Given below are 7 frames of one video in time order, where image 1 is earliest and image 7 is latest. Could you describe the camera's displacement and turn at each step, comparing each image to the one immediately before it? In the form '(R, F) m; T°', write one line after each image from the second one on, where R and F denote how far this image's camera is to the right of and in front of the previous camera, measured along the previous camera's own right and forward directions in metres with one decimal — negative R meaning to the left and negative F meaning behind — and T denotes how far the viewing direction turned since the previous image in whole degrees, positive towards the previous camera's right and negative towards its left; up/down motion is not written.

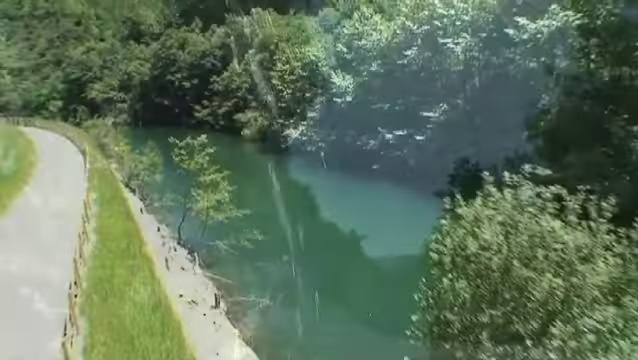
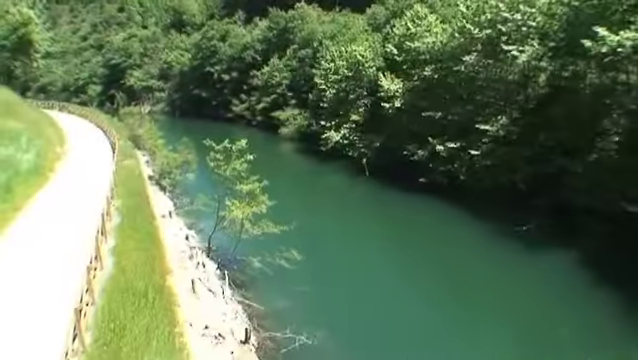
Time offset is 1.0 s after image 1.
(-1.0, +4.1) m; -3°
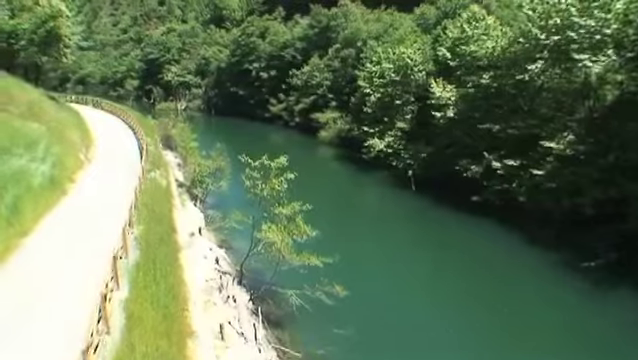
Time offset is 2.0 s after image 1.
(-0.9, +4.7) m; -3°
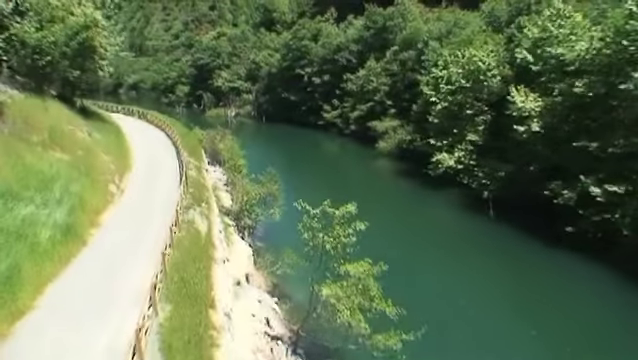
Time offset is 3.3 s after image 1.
(-1.0, +7.0) m; -5°
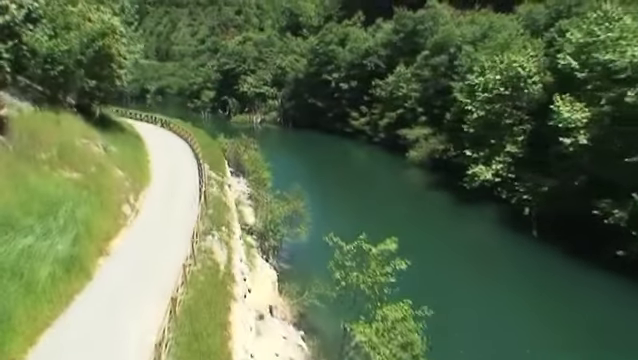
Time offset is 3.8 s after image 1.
(-0.3, +3.3) m; -2°
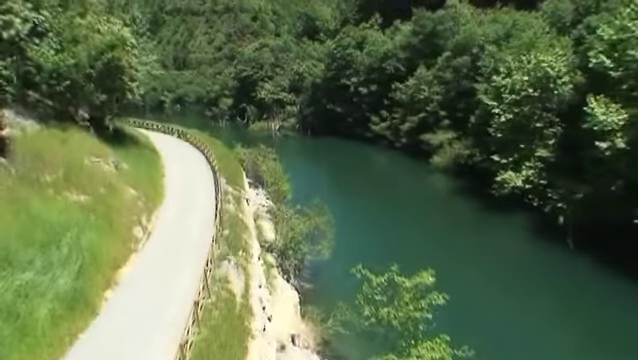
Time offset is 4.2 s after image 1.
(-0.1, +2.4) m; -2°
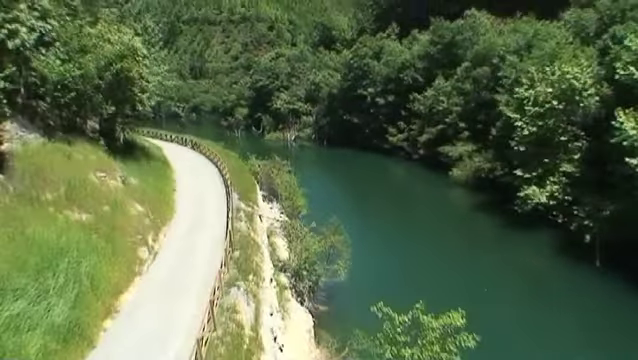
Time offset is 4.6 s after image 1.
(0.0, +1.9) m; -1°
